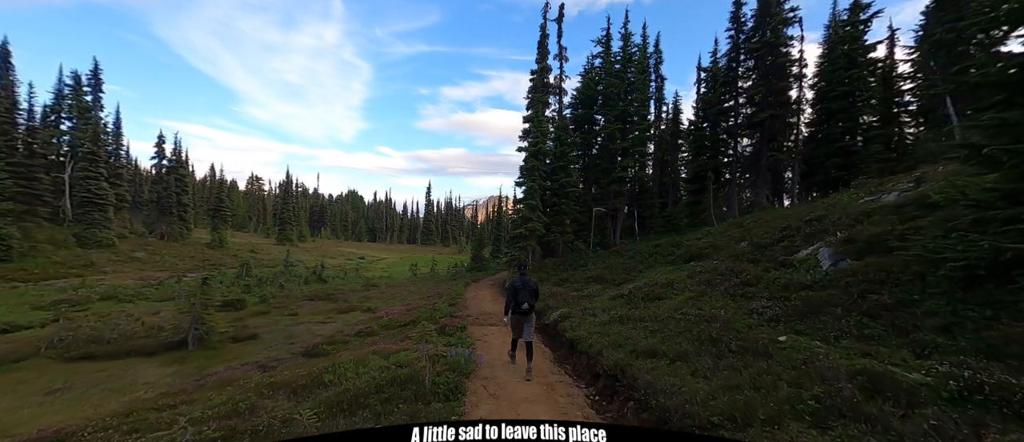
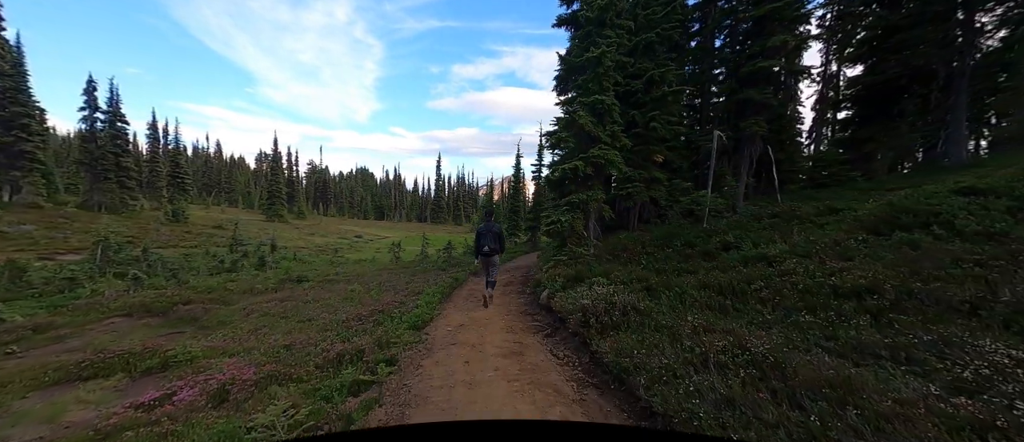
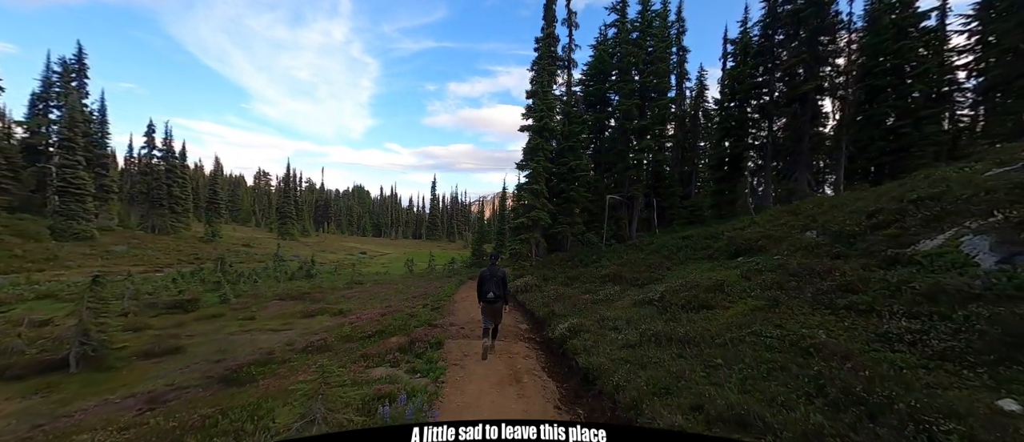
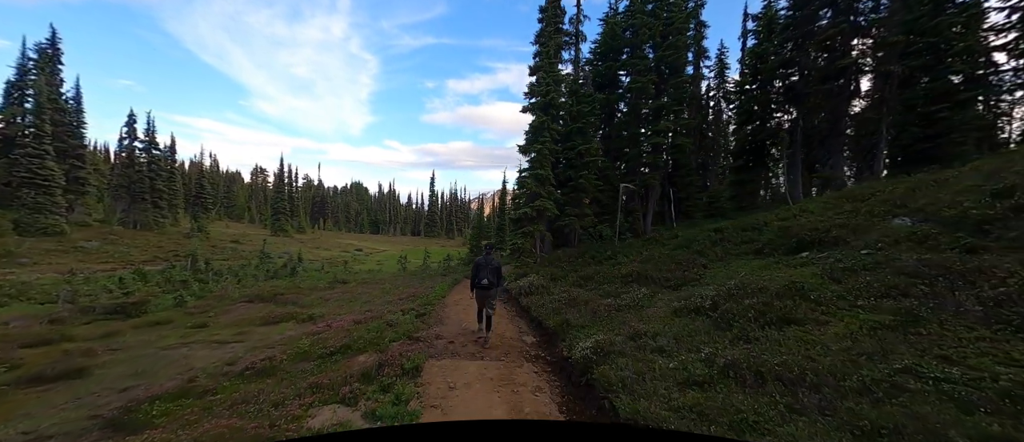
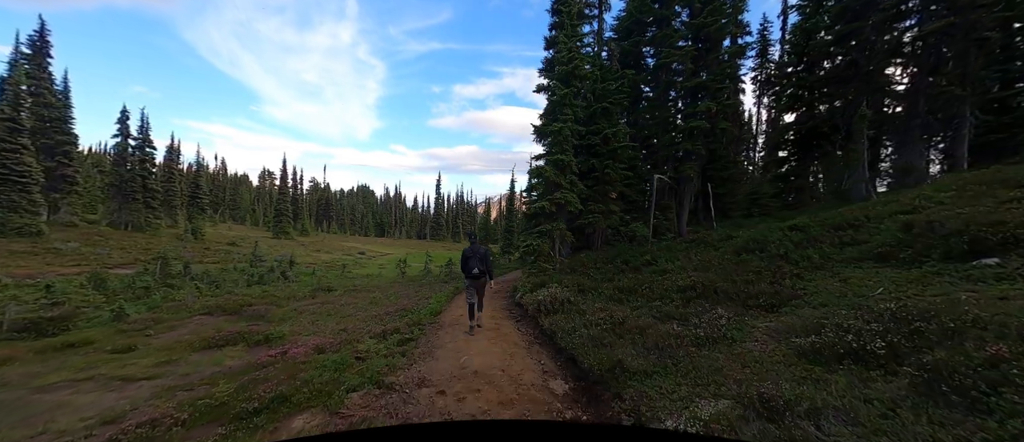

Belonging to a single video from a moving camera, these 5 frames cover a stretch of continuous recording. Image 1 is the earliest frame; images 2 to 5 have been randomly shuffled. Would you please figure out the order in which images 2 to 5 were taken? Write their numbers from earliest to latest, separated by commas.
3, 4, 5, 2
